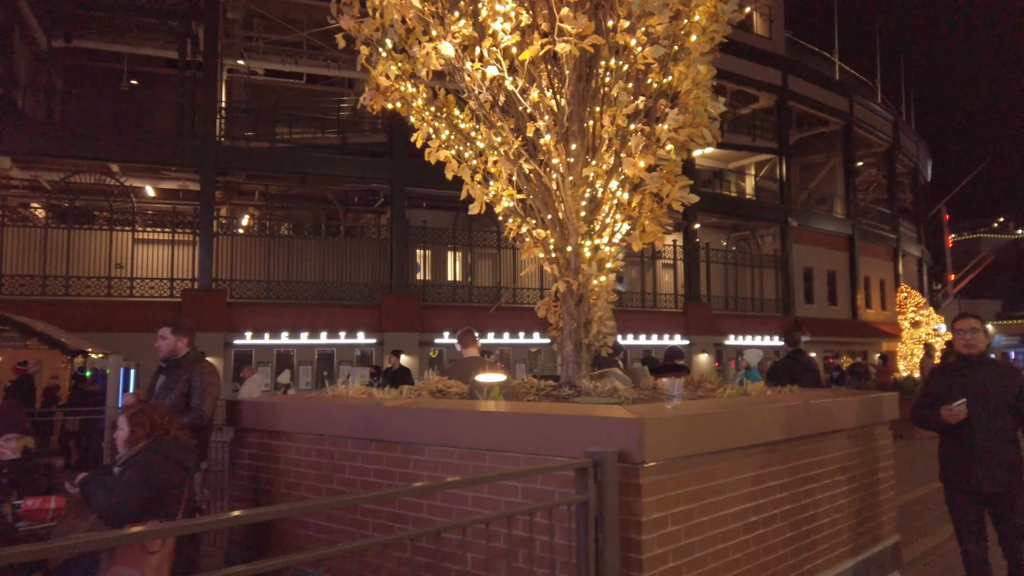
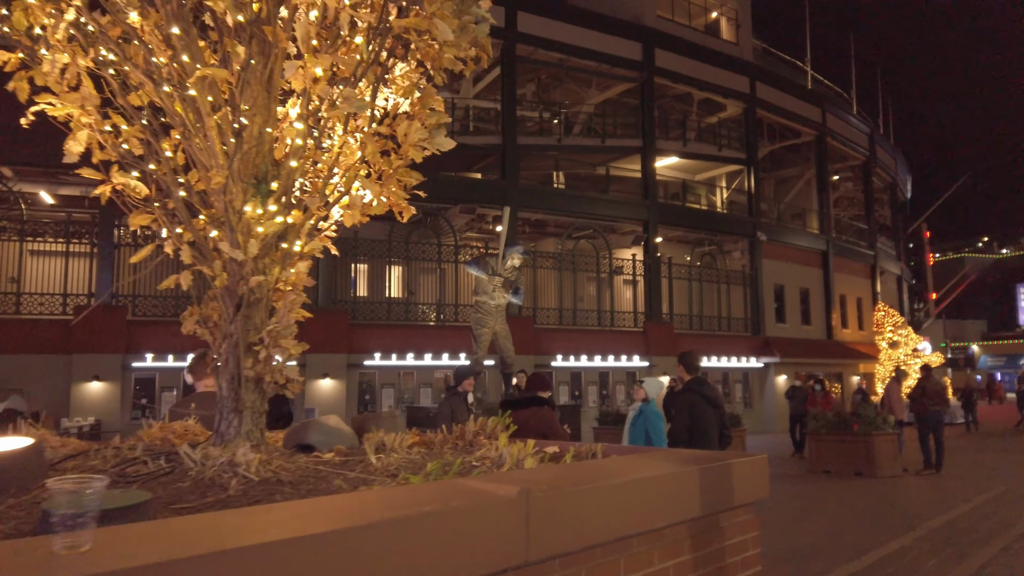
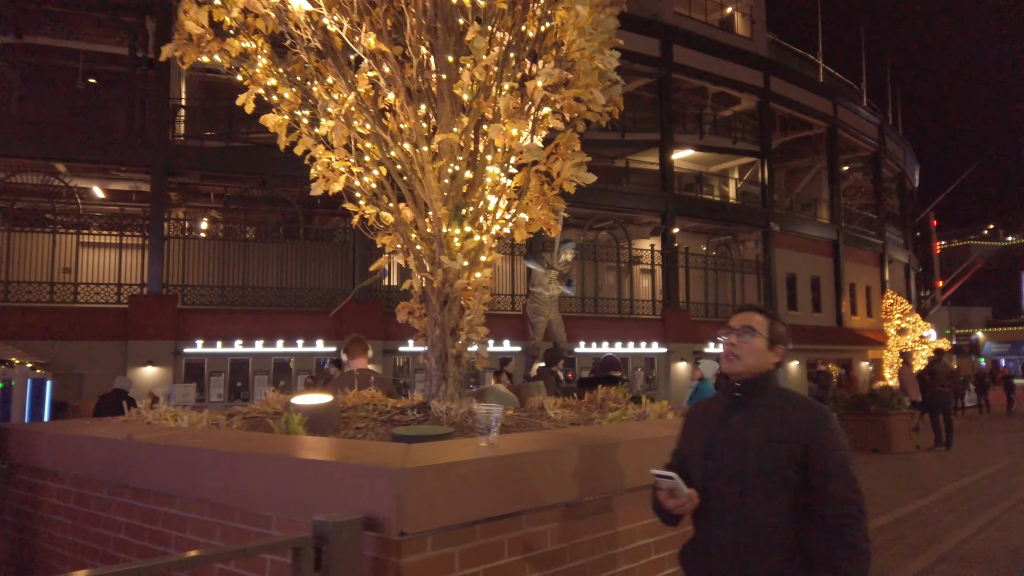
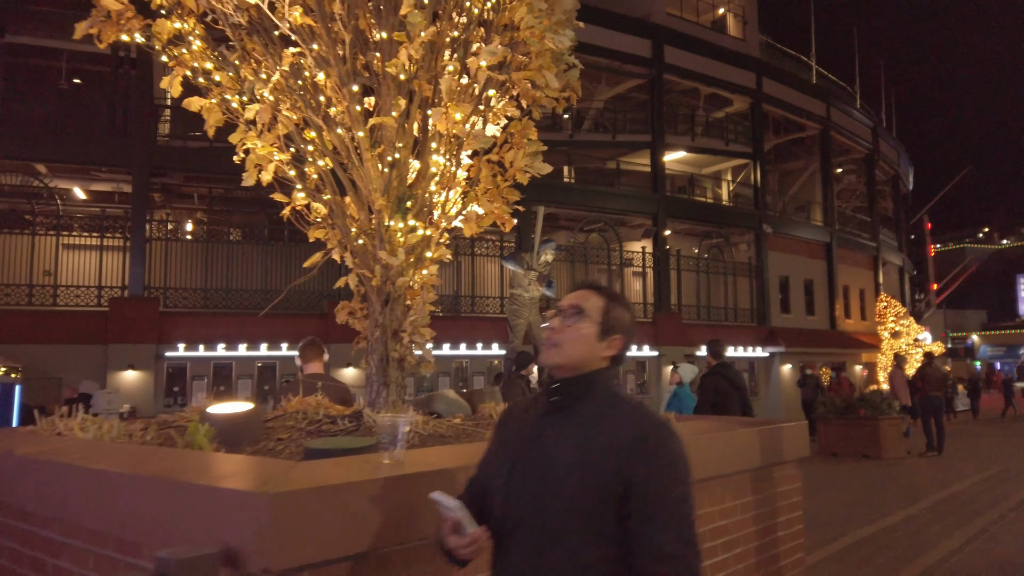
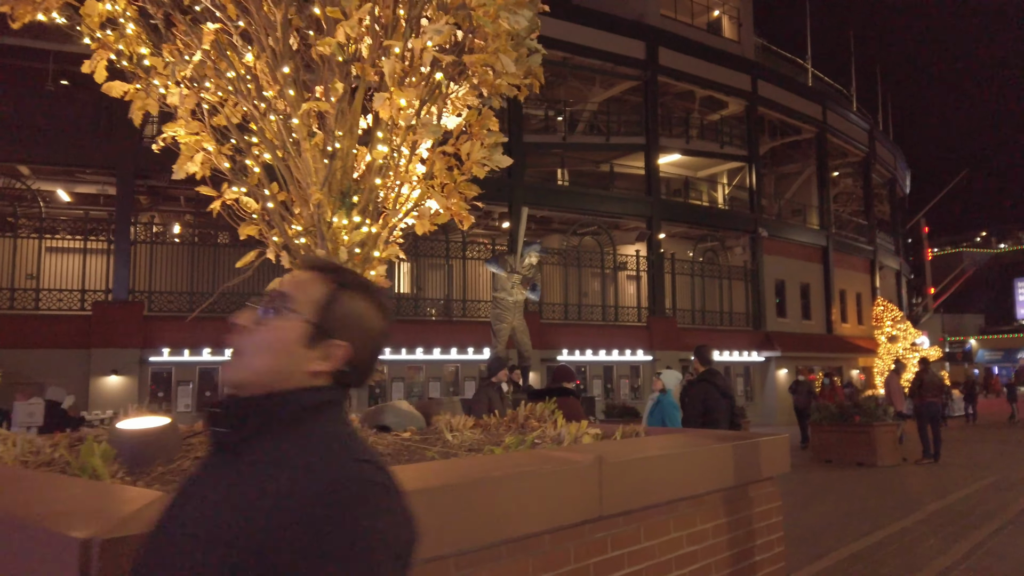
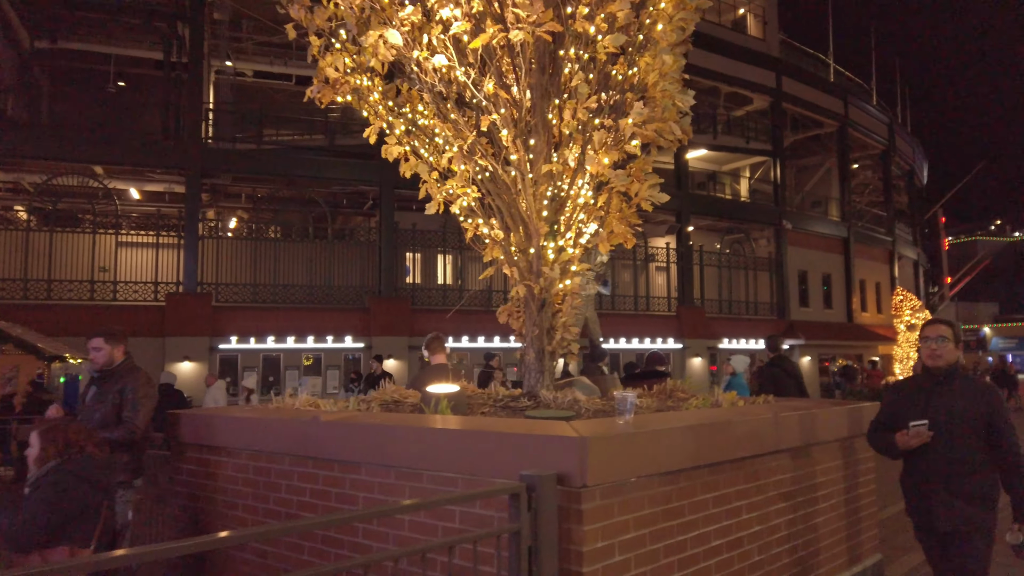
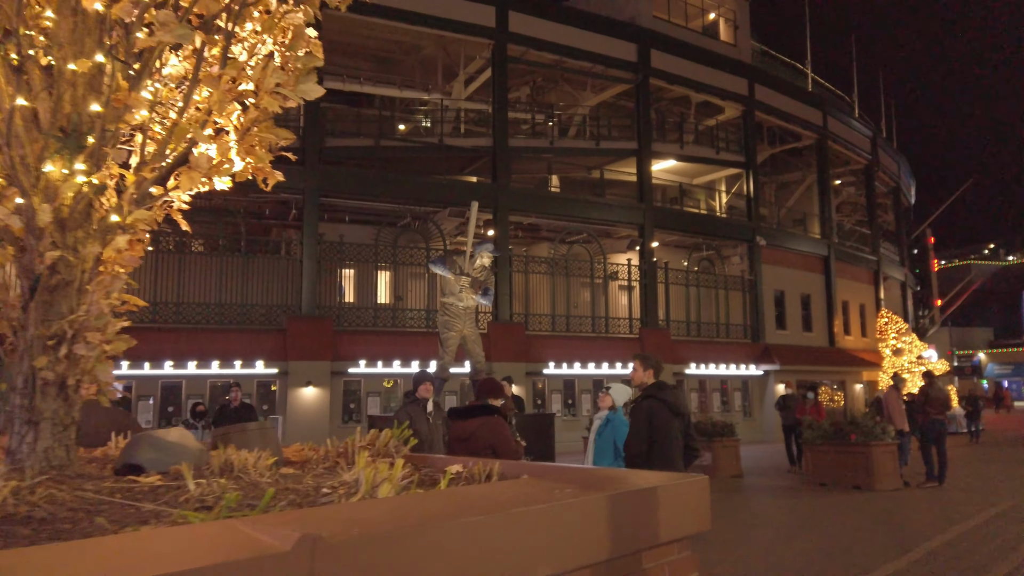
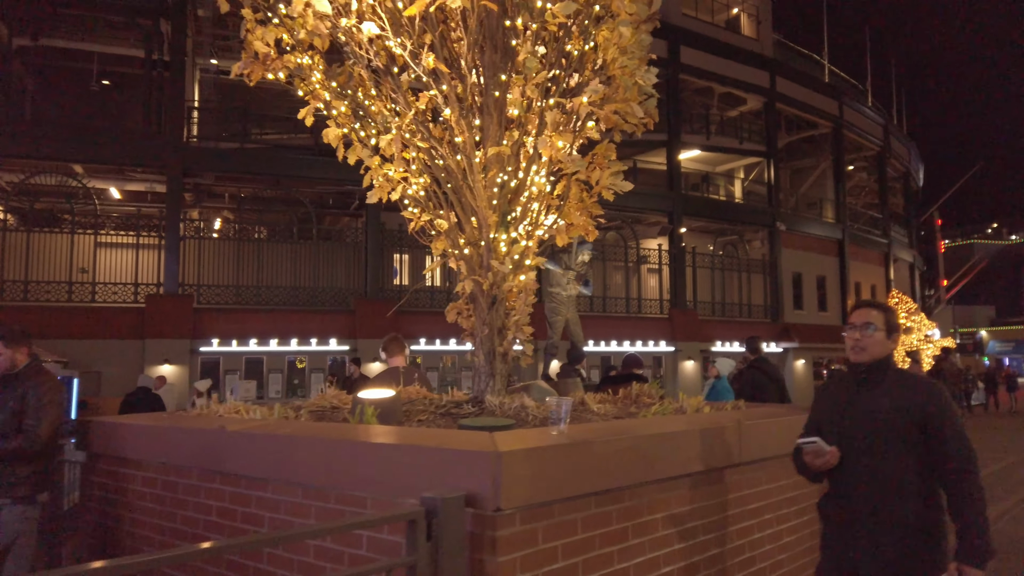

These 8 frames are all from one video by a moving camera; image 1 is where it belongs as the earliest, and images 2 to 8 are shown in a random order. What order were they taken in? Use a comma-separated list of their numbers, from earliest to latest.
6, 8, 3, 4, 5, 2, 7
